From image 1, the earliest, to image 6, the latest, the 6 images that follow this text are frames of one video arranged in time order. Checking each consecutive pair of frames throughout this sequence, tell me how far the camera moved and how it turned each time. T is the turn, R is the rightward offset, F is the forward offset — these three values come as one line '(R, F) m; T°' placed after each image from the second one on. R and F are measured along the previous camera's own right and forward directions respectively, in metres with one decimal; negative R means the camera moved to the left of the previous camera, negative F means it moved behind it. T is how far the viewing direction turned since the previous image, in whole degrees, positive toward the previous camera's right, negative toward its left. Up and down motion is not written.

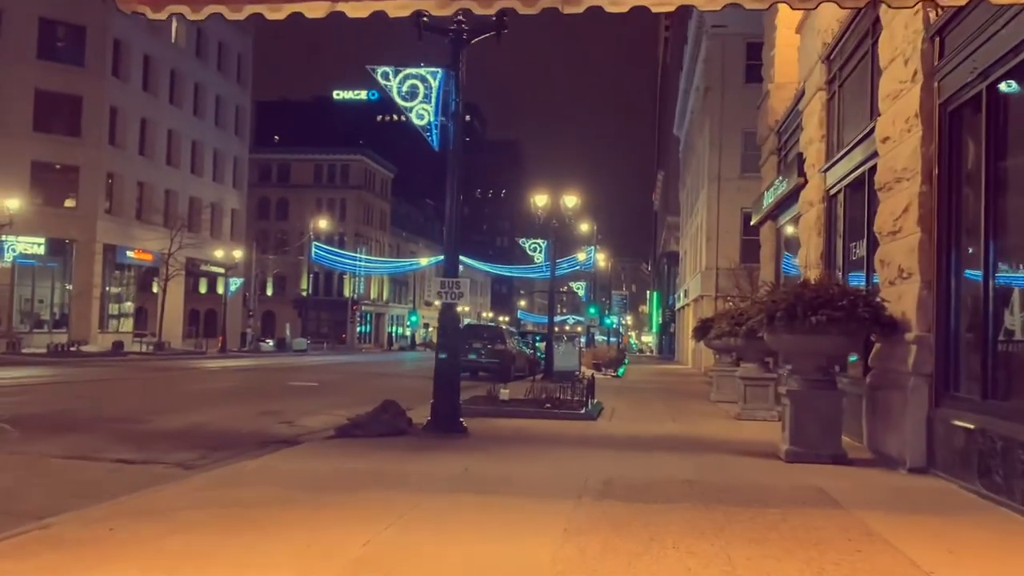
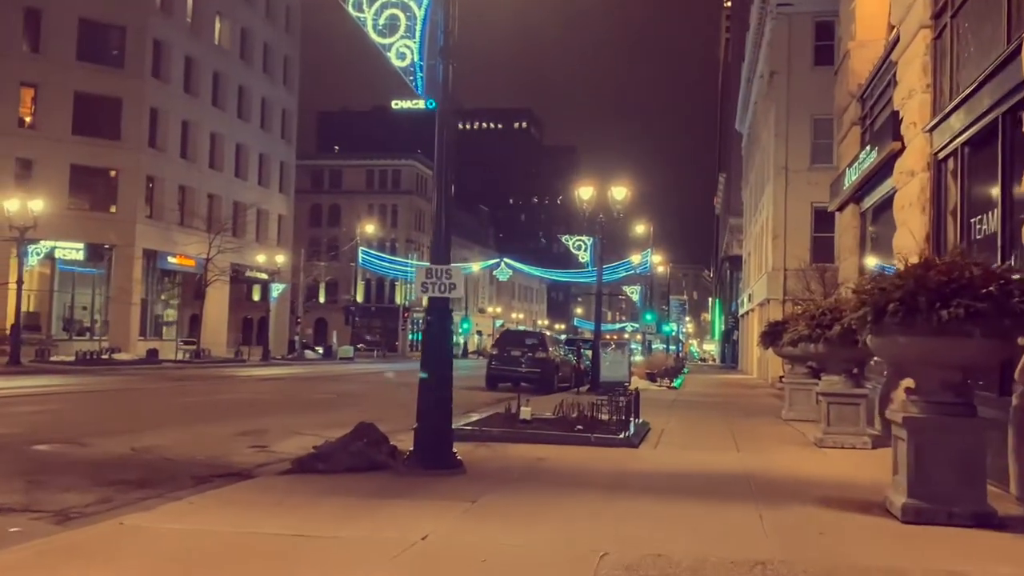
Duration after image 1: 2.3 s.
(+0.5, +3.1) m; -4°
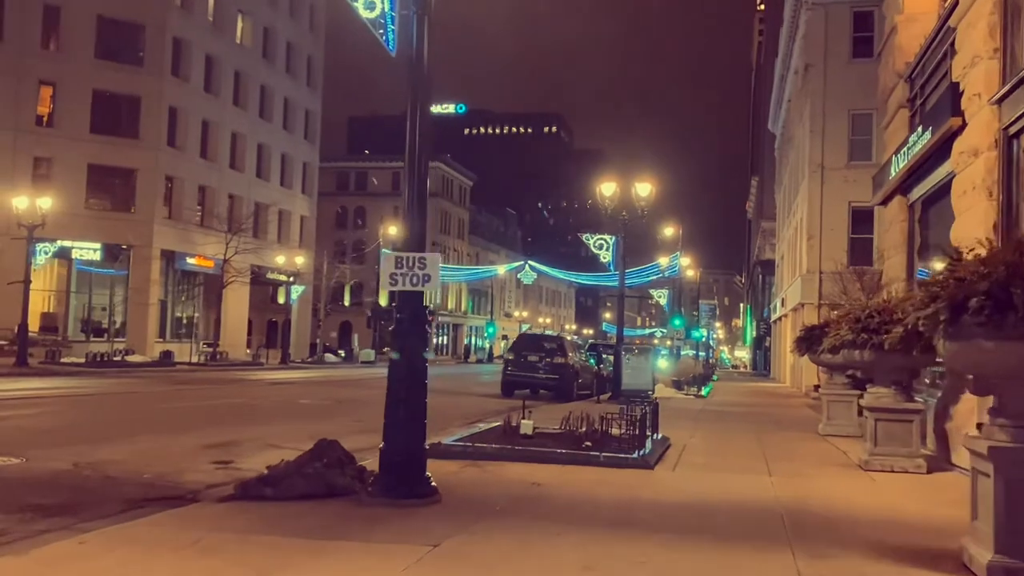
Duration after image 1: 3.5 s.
(+0.4, +1.6) m; -2°
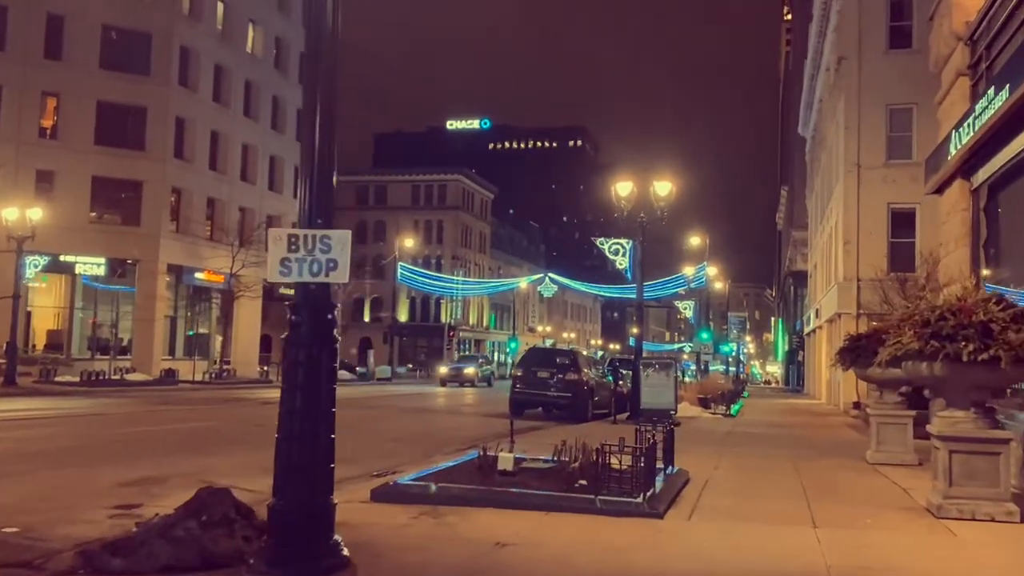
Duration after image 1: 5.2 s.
(+0.5, +2.3) m; -2°
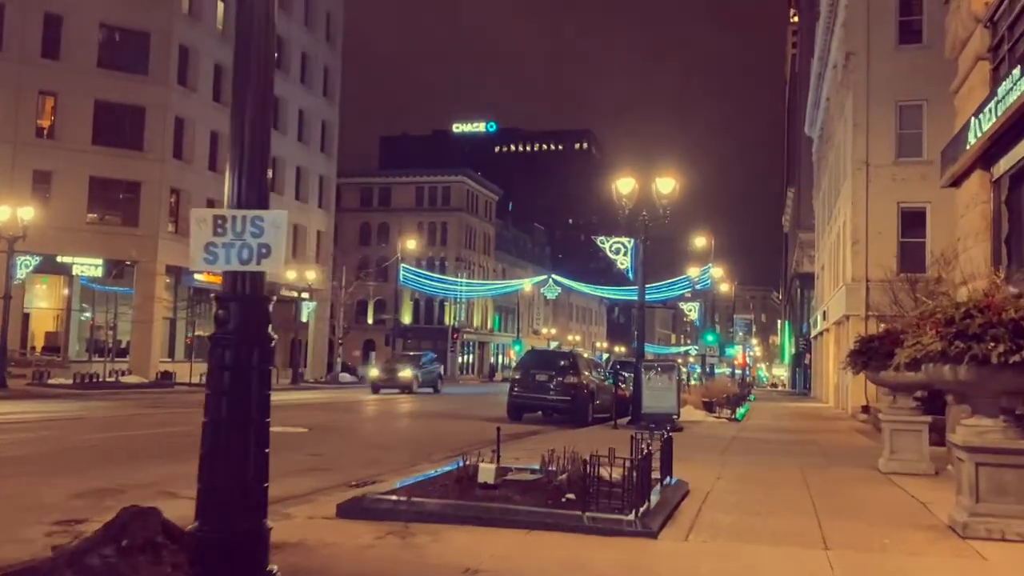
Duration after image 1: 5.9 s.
(+0.2, +0.8) m; 0°
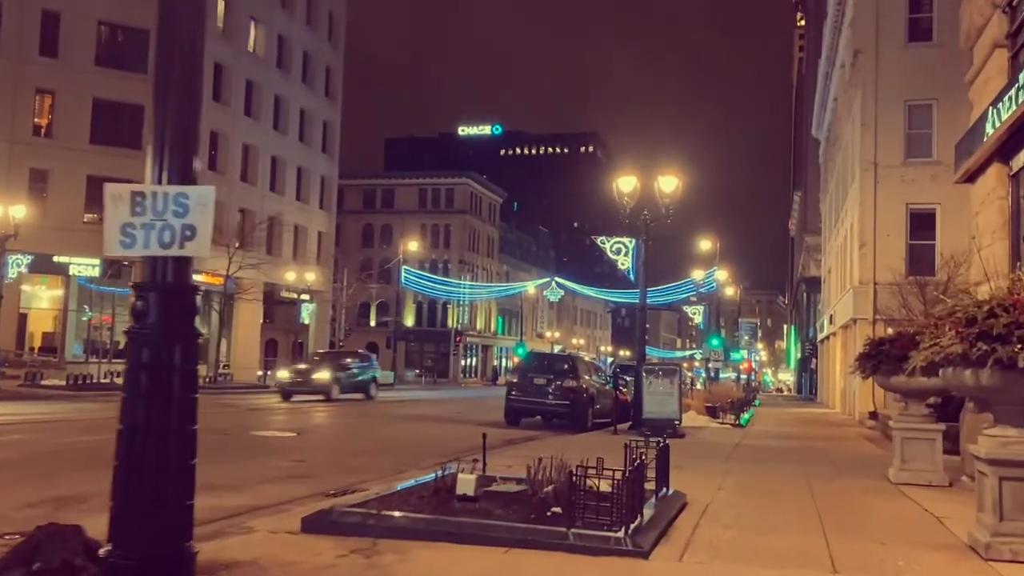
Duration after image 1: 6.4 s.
(+0.2, +0.7) m; 0°
